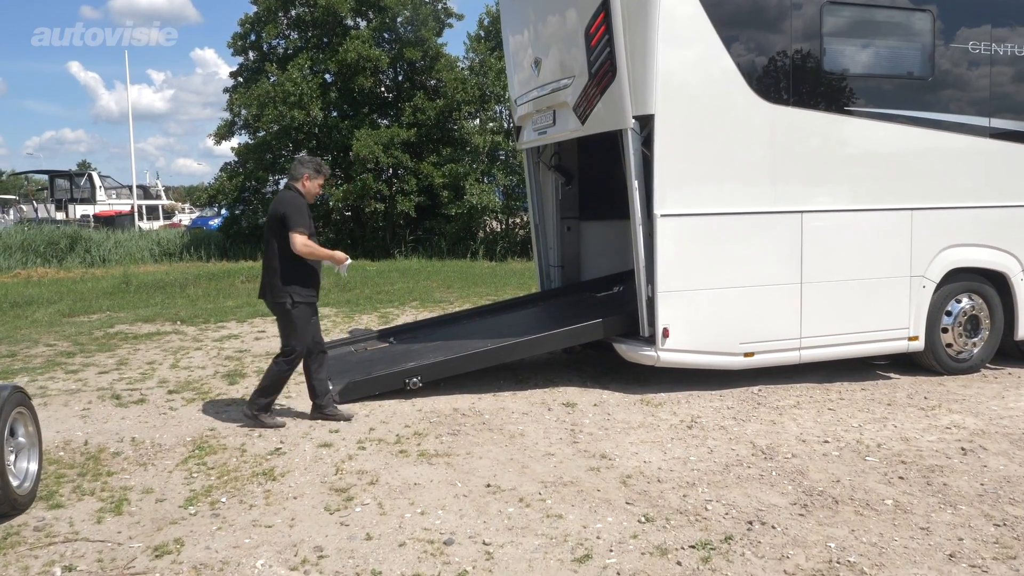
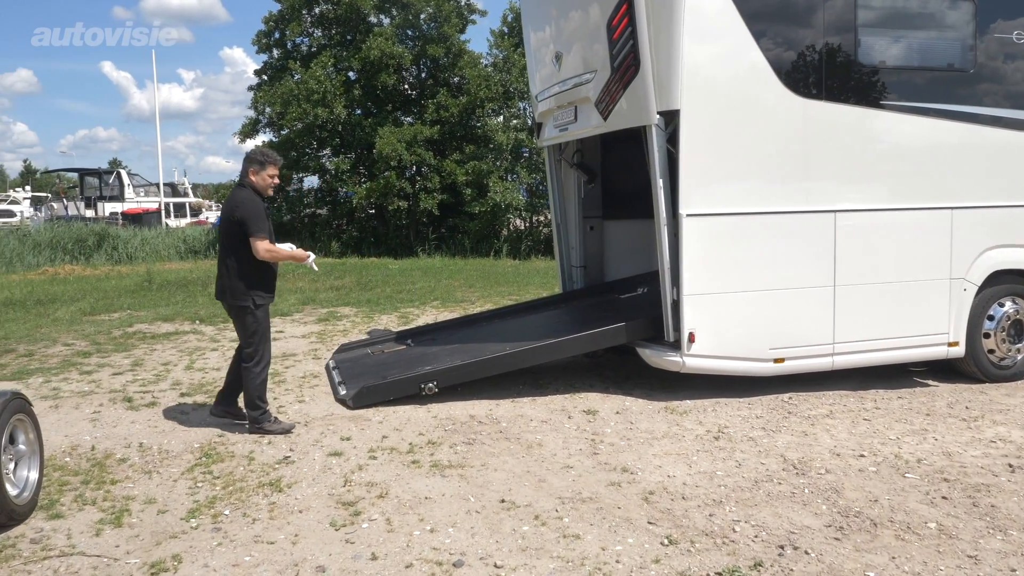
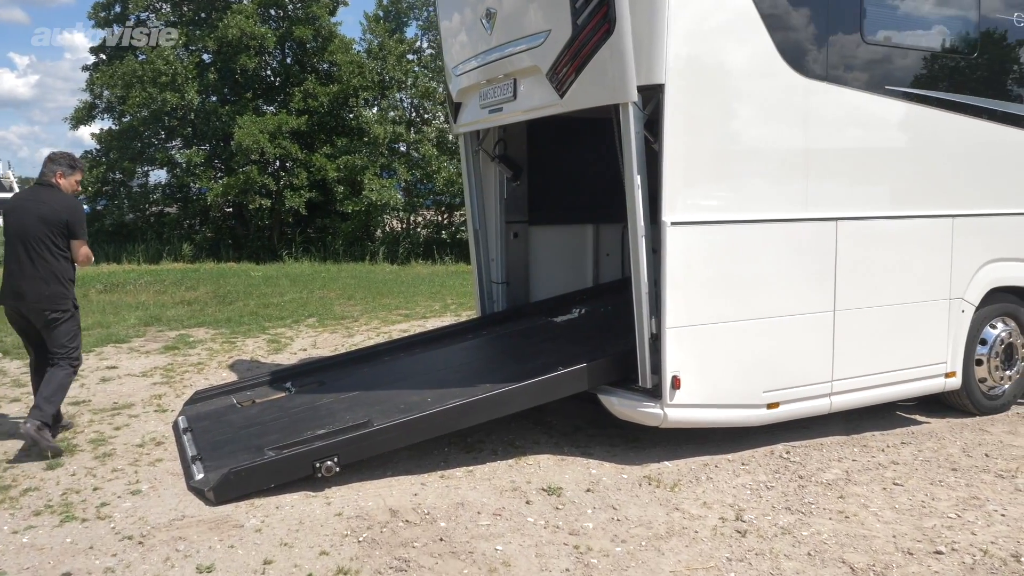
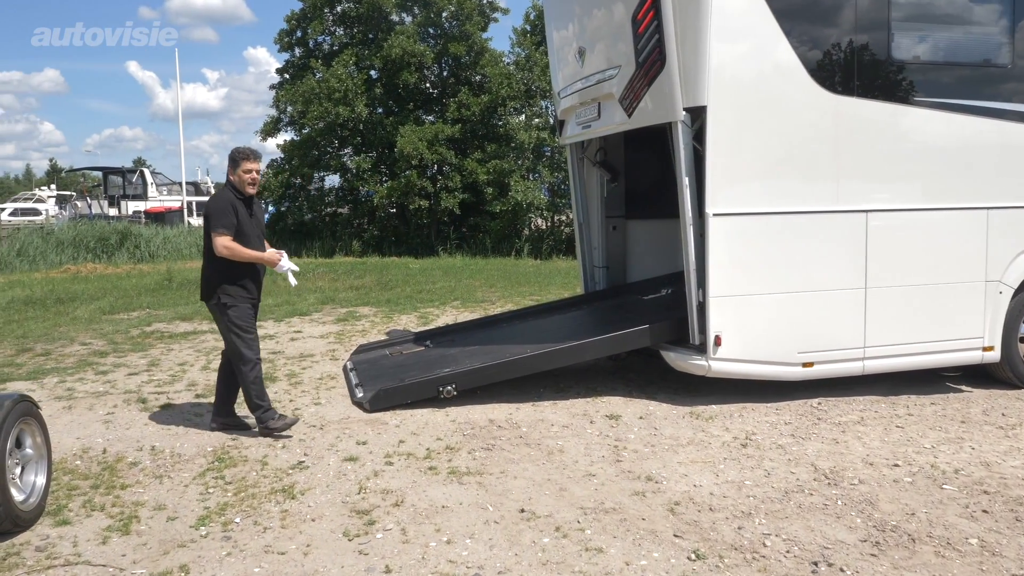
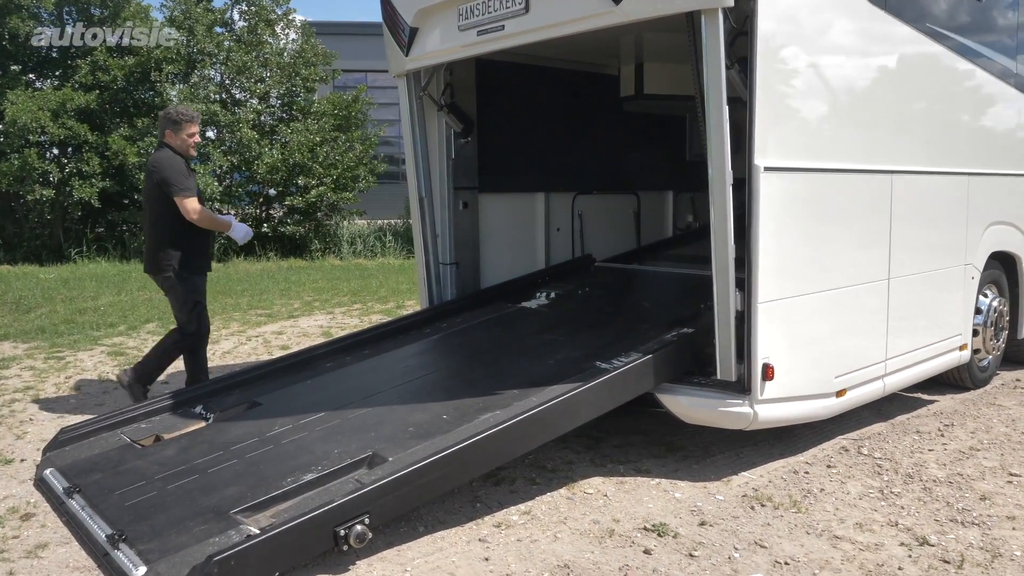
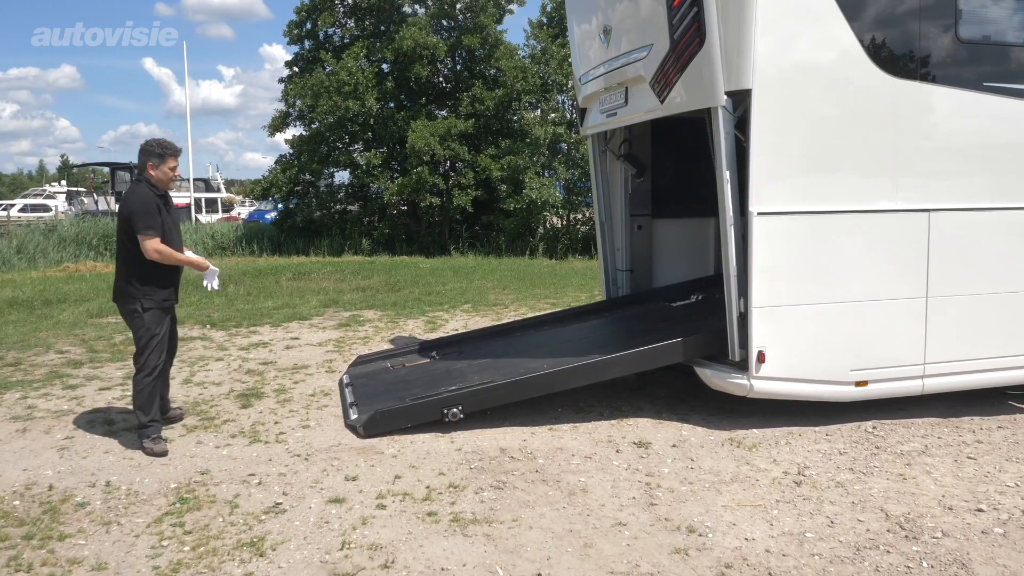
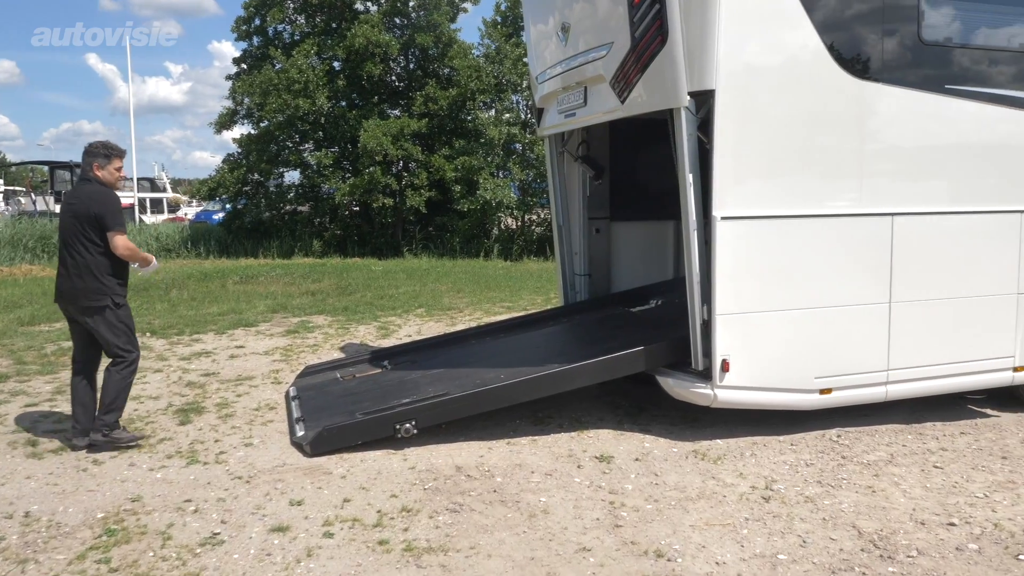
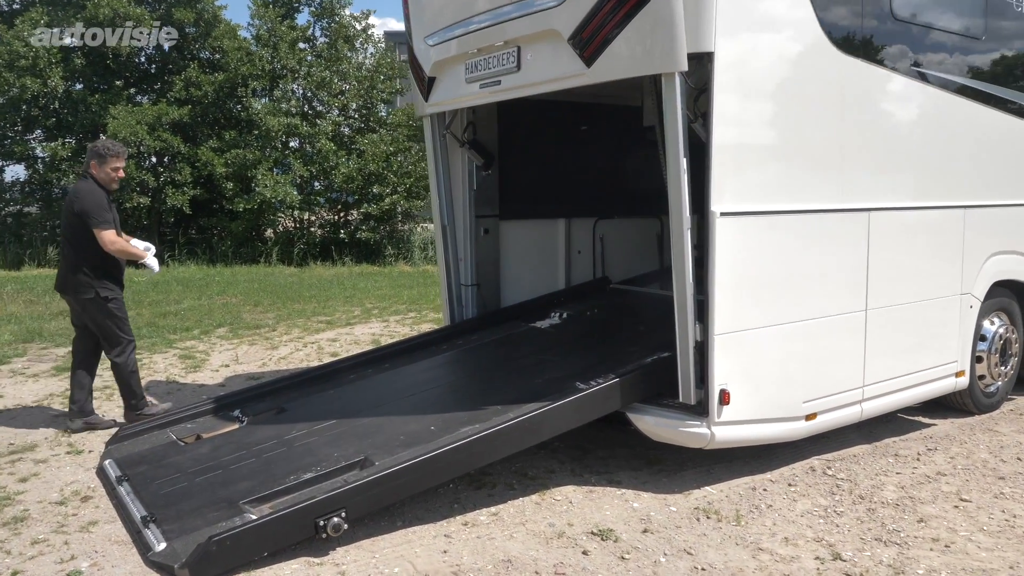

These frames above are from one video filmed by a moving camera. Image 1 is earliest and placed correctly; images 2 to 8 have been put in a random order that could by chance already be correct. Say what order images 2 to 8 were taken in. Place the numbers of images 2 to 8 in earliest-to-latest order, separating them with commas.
2, 4, 6, 7, 3, 8, 5
